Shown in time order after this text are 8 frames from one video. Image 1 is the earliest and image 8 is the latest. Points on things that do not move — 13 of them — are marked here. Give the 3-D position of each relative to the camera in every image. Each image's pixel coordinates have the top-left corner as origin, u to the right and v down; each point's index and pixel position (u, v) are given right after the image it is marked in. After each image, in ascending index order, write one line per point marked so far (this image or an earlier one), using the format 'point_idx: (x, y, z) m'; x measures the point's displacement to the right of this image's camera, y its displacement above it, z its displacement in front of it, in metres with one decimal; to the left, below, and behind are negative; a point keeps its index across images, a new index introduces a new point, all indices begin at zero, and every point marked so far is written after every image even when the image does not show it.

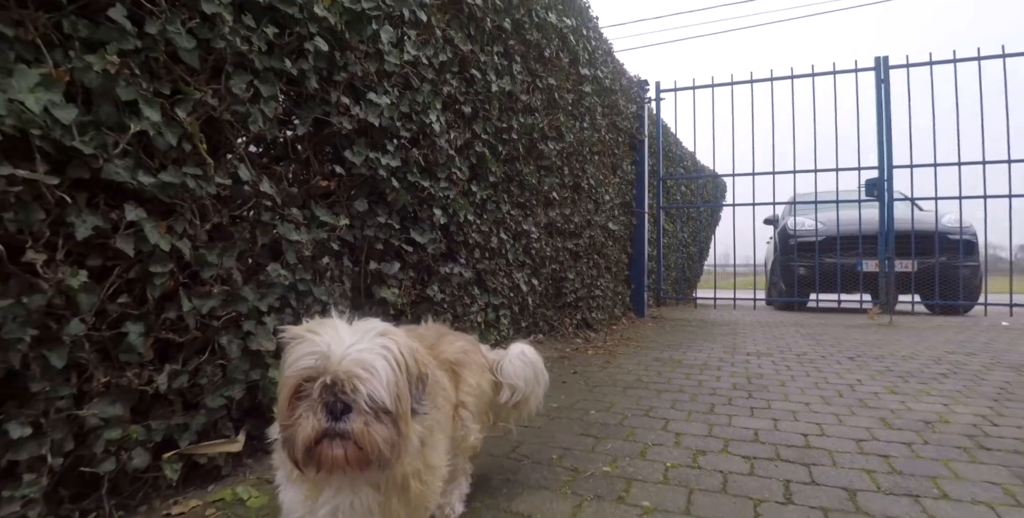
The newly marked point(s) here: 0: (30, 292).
0: (-1.4, -0.1, +1.6) m
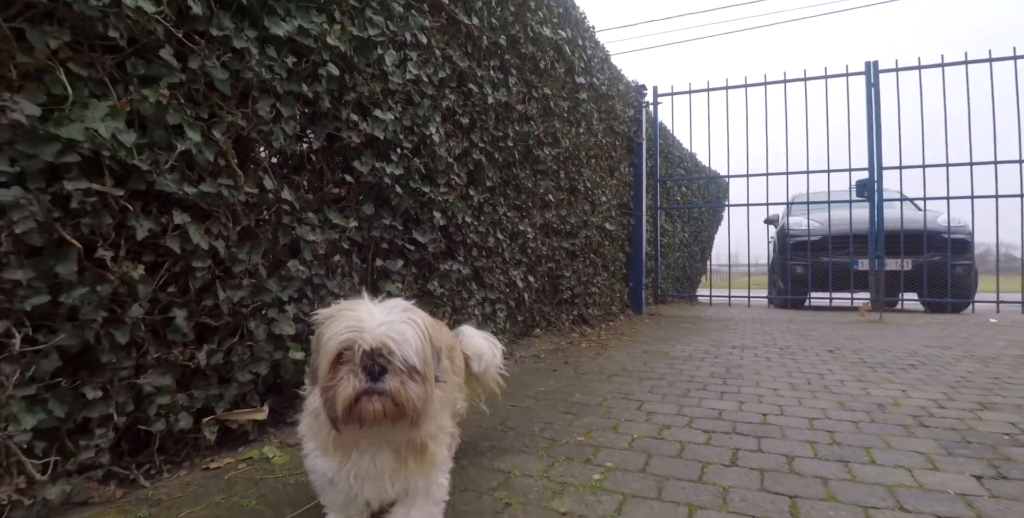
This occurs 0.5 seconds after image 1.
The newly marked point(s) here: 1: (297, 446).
0: (-1.5, -0.1, +1.9) m
1: (-1.0, -0.9, +2.6) m
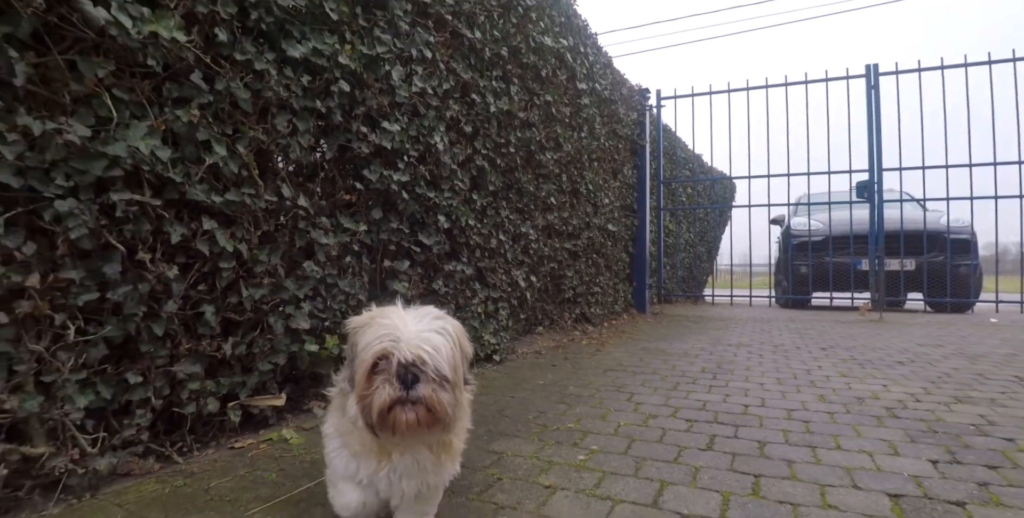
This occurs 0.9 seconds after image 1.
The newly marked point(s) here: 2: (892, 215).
0: (-1.5, -0.1, +2.2) m
1: (-1.0, -0.9, +2.8) m
2: (+6.6, +0.8, +9.5) m
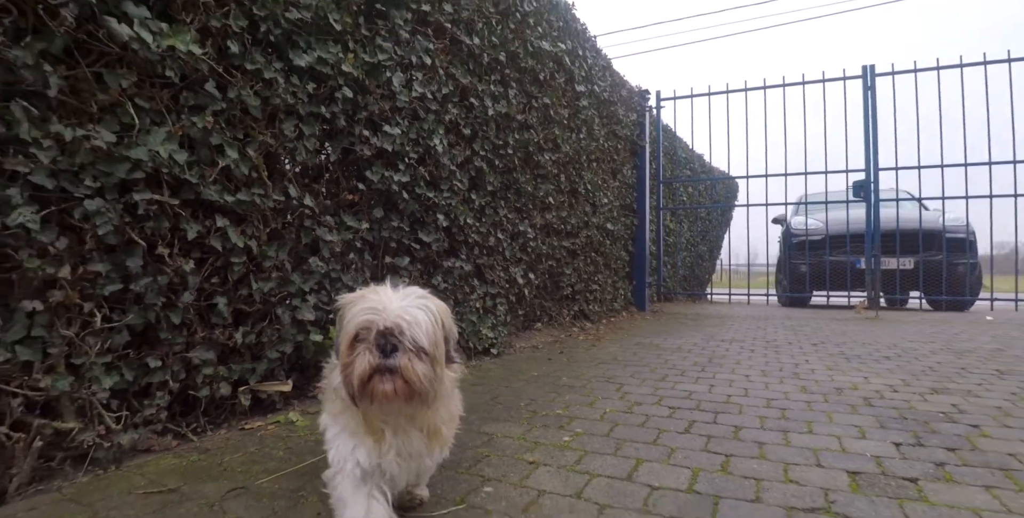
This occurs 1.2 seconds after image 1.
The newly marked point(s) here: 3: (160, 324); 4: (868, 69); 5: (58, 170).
0: (-1.5, -0.1, +2.4) m
1: (-1.1, -0.9, +3.0) m
2: (+6.6, +0.8, +9.6) m
3: (-1.6, -0.3, +2.4) m
4: (+5.8, +3.1, +8.8) m
5: (-1.7, +0.3, +2.1) m
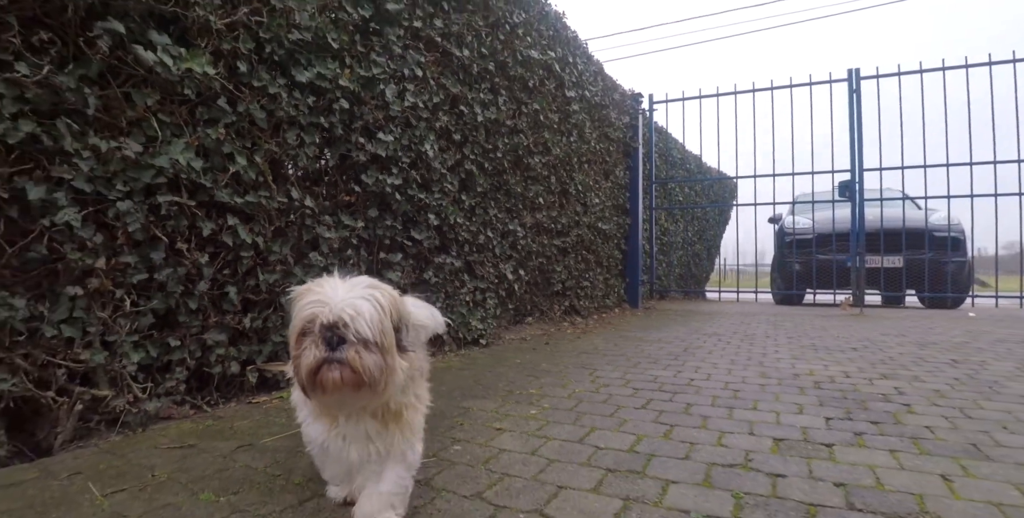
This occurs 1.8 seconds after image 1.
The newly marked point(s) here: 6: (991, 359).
0: (-1.7, 0.0, +2.7) m
1: (-1.2, -0.8, +3.4) m
2: (+6.5, +0.8, +9.8) m
3: (-1.7, -0.3, +2.8) m
4: (+5.7, +3.1, +9.1) m
5: (-1.9, +0.4, +2.4) m
6: (+4.2, -0.9, +4.7) m
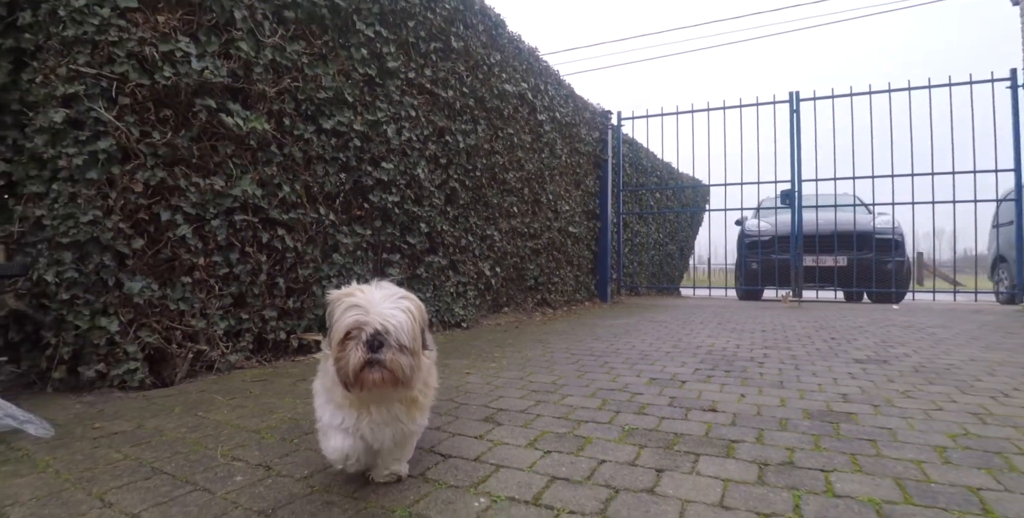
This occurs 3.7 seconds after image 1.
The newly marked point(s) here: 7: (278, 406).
0: (-1.9, 0.0, +4.0) m
1: (-1.5, -0.8, +4.6) m
2: (+6.2, +0.8, +11.2) m
3: (-1.9, -0.3, +4.0) m
4: (+5.4, +3.1, +10.4) m
5: (-2.1, +0.4, +3.7) m
6: (+3.9, -0.9, +6.0) m
7: (-1.3, -0.8, +2.9) m
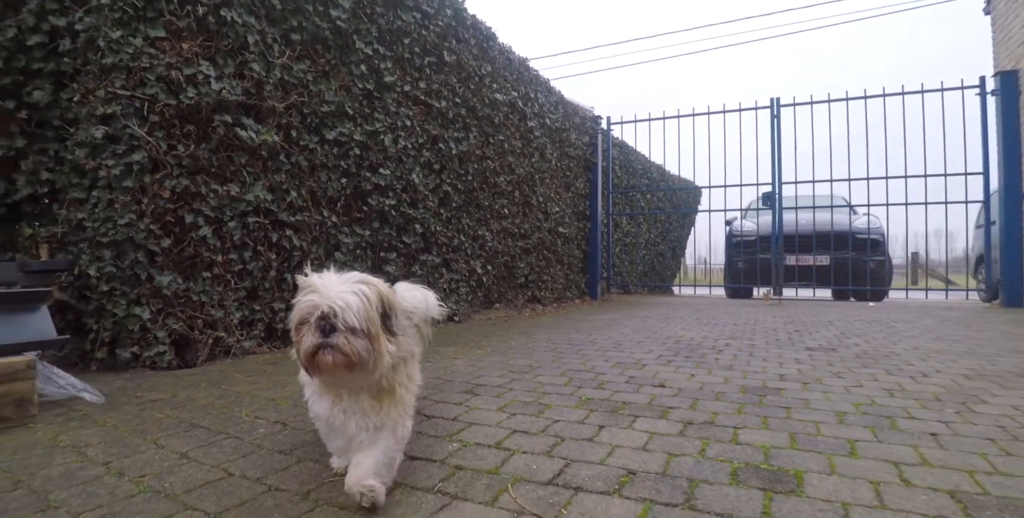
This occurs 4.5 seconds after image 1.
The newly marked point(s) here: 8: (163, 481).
0: (-2.1, 0.0, +4.5) m
1: (-1.6, -0.8, +5.1) m
2: (+6.0, +0.8, +11.7) m
3: (-2.1, -0.2, +4.5) m
4: (+5.3, +3.2, +10.9) m
5: (-2.3, +0.4, +4.1) m
6: (+3.8, -0.9, +6.5) m
7: (-1.4, -0.8, +3.4) m
8: (-1.2, -0.8, +1.9) m
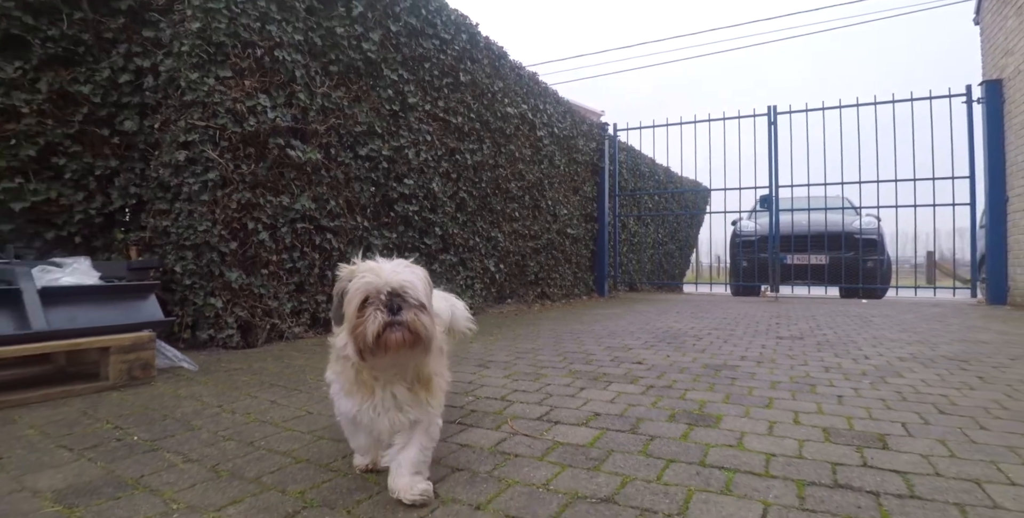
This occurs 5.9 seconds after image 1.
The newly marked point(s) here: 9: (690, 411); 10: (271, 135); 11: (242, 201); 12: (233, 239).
0: (-2.0, 0.0, +5.3) m
1: (-1.5, -0.8, +5.9) m
2: (+6.3, +0.9, +12.3) m
3: (-2.0, -0.2, +5.3) m
4: (+5.5, +3.2, +11.5) m
5: (-2.2, +0.4, +5.0) m
6: (+3.9, -0.8, +7.2) m
7: (-1.4, -0.8, +4.2) m
8: (-1.3, -0.8, +2.8) m
9: (+0.9, -0.8, +2.9) m
10: (-2.2, +1.2, +5.0) m
11: (-2.4, +0.5, +4.8) m
12: (-2.4, +0.2, +4.8) m
